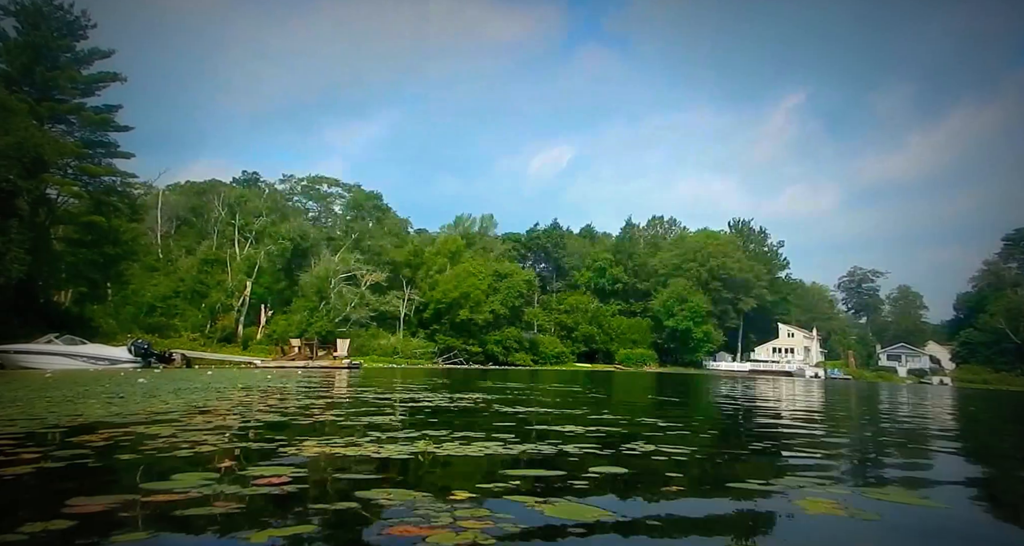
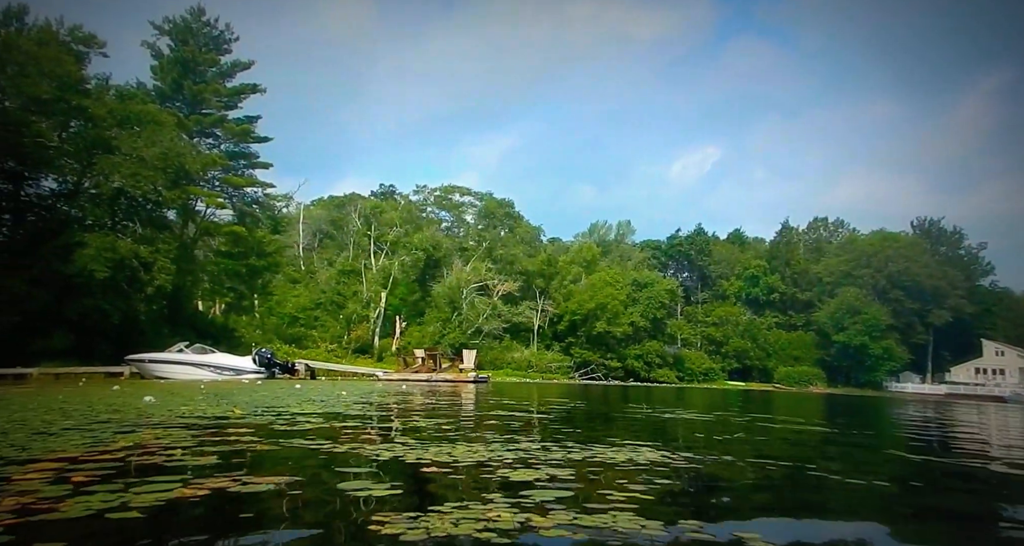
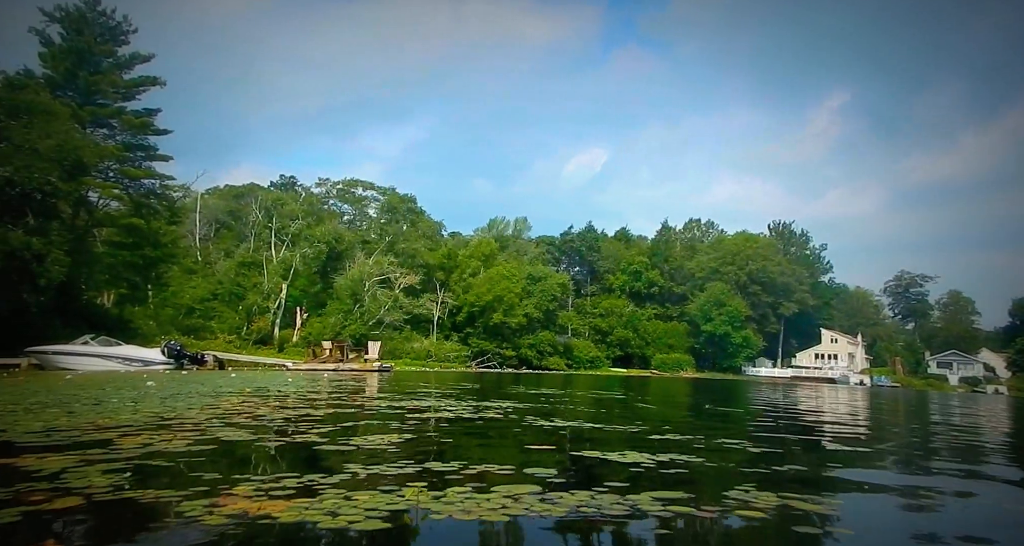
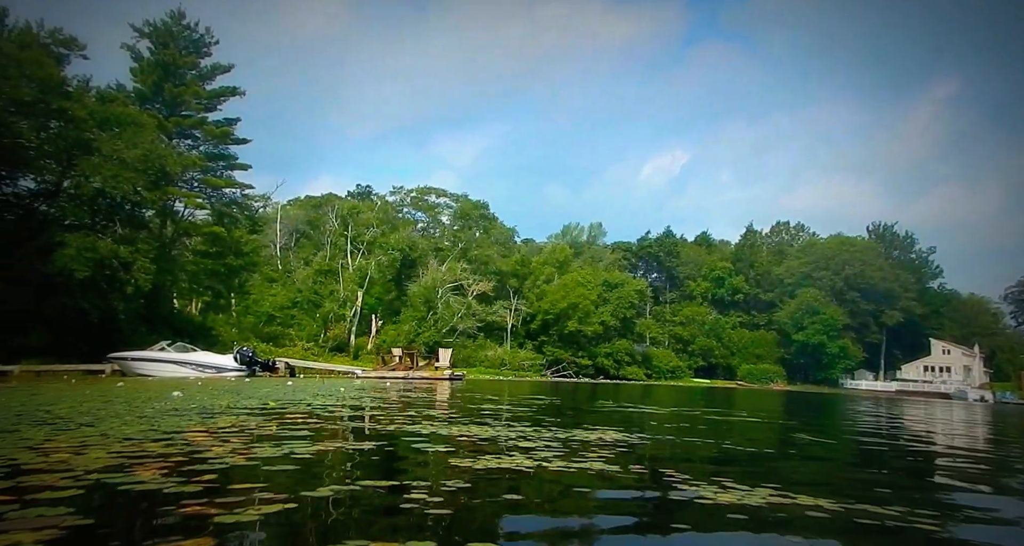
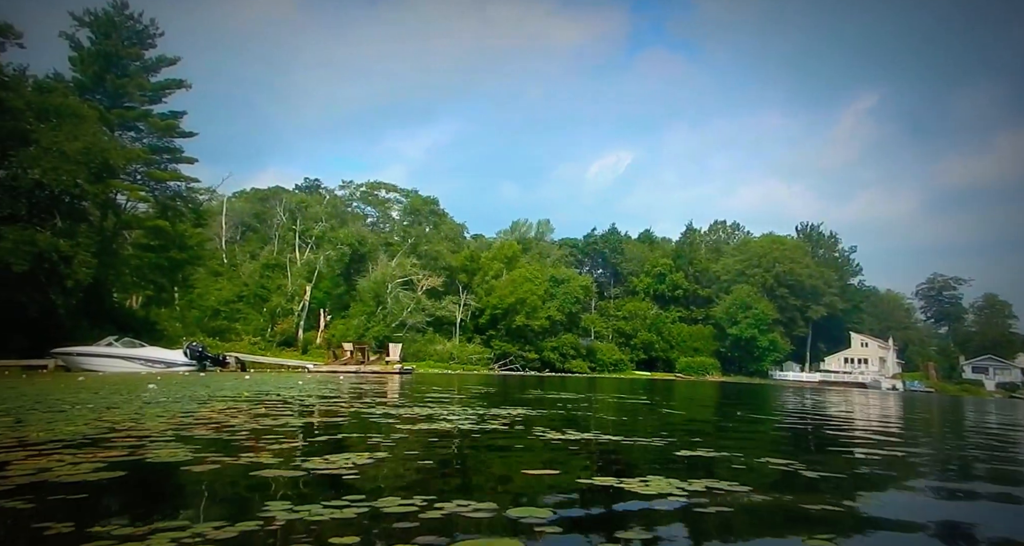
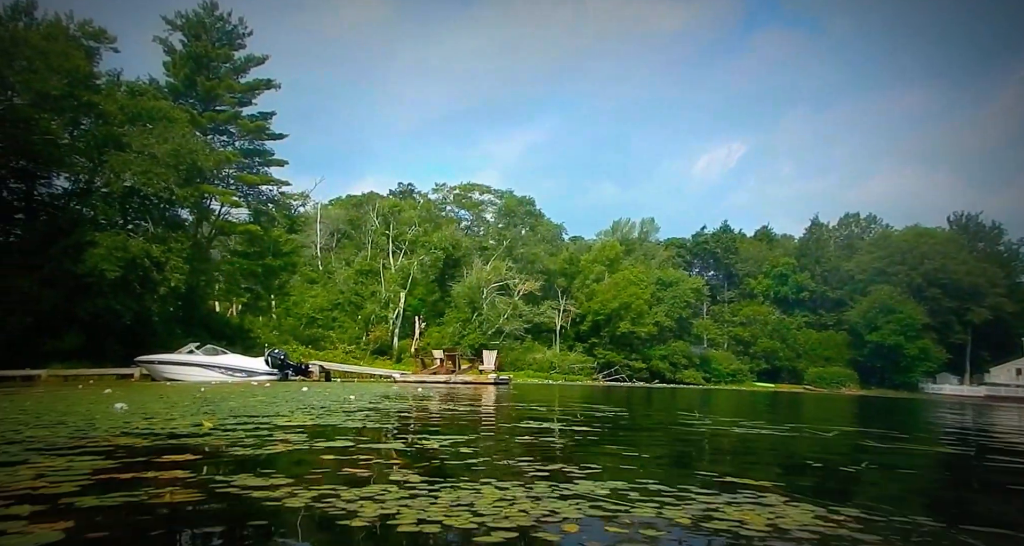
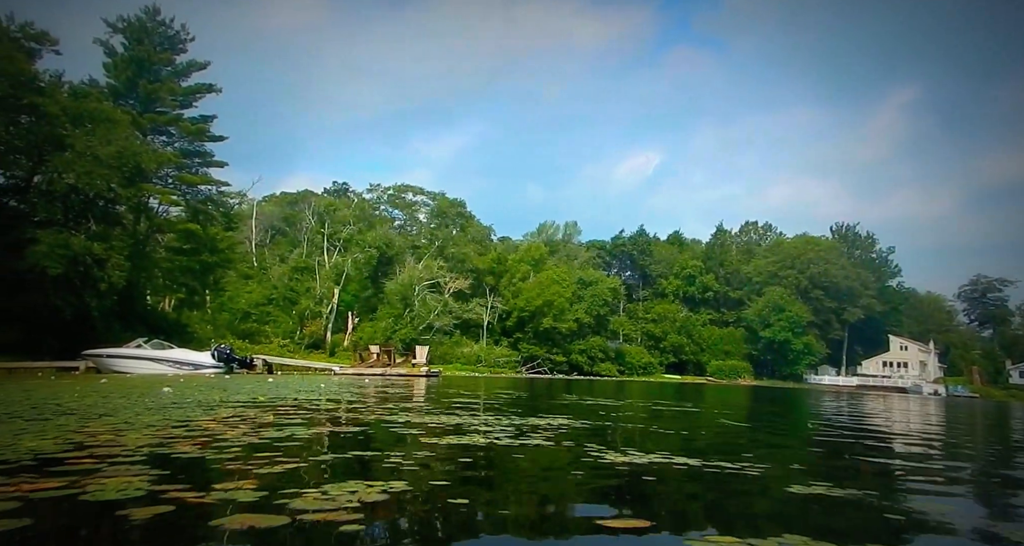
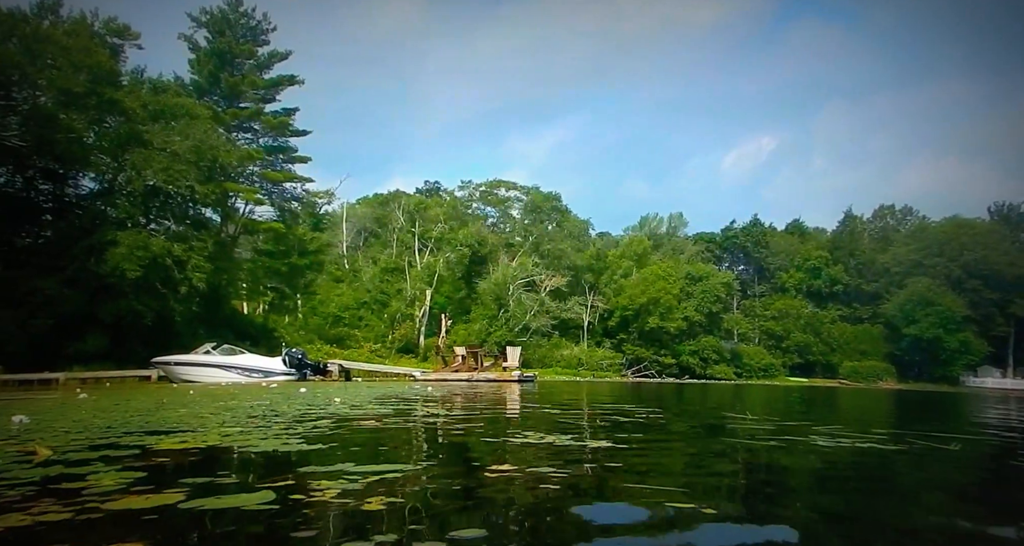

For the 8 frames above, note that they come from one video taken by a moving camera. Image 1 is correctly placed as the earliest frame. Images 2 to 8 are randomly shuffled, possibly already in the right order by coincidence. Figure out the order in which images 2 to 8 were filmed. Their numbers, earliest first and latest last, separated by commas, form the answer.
3, 5, 7, 4, 2, 6, 8
